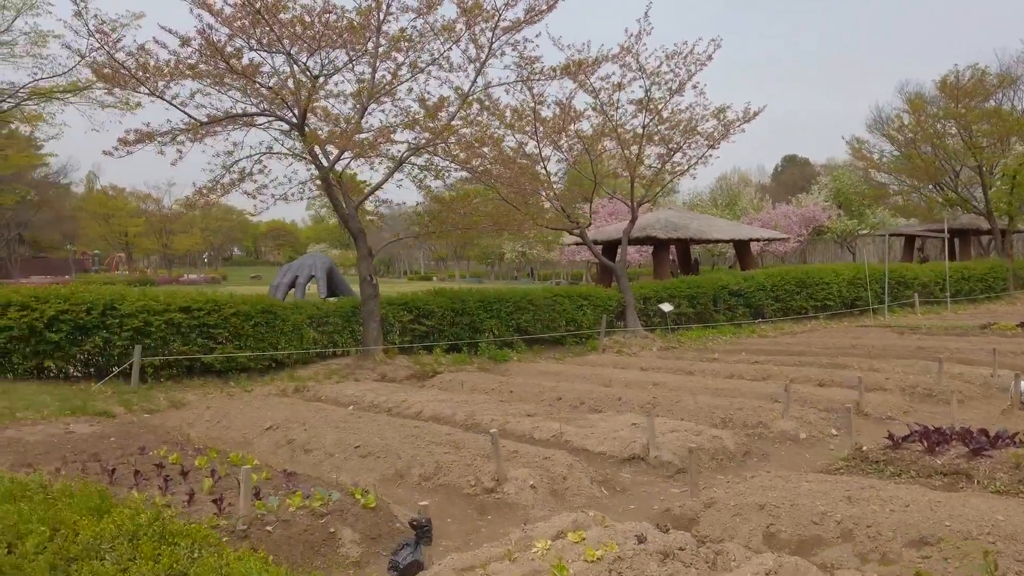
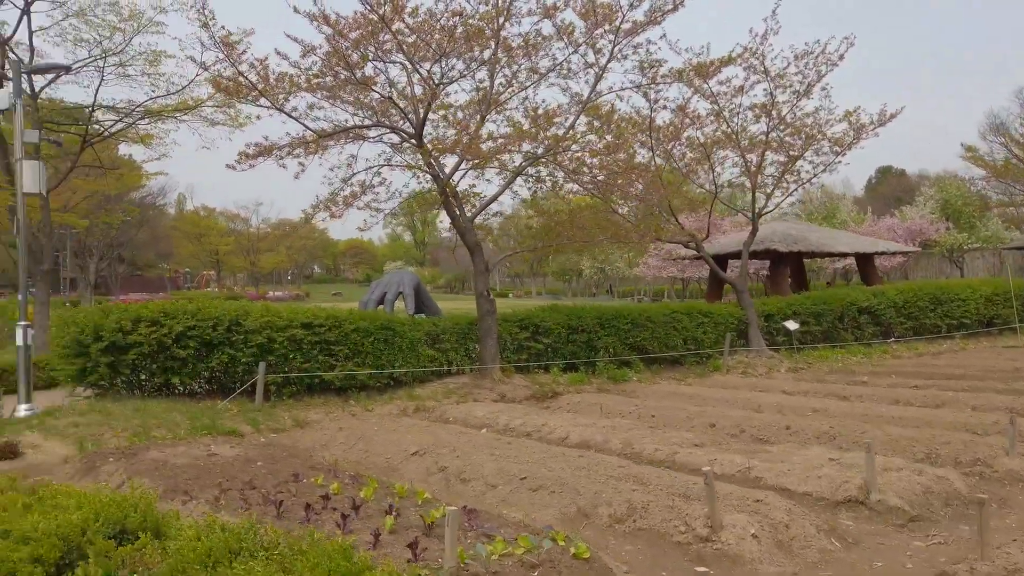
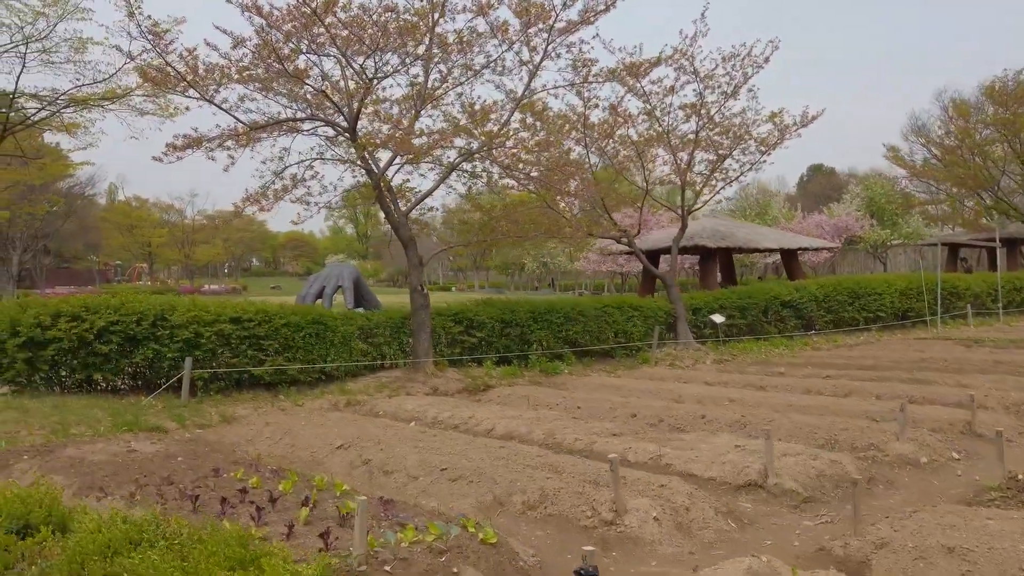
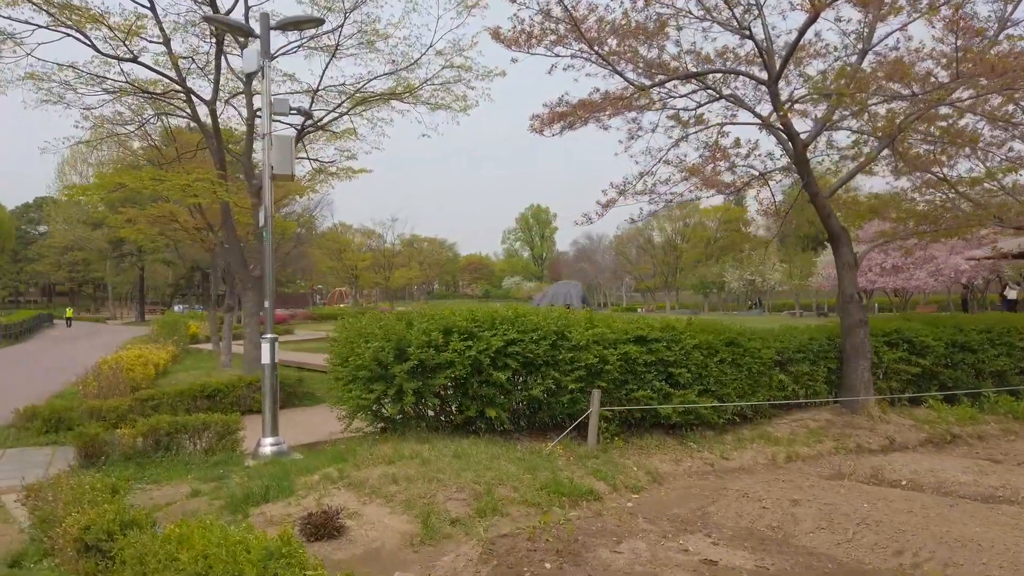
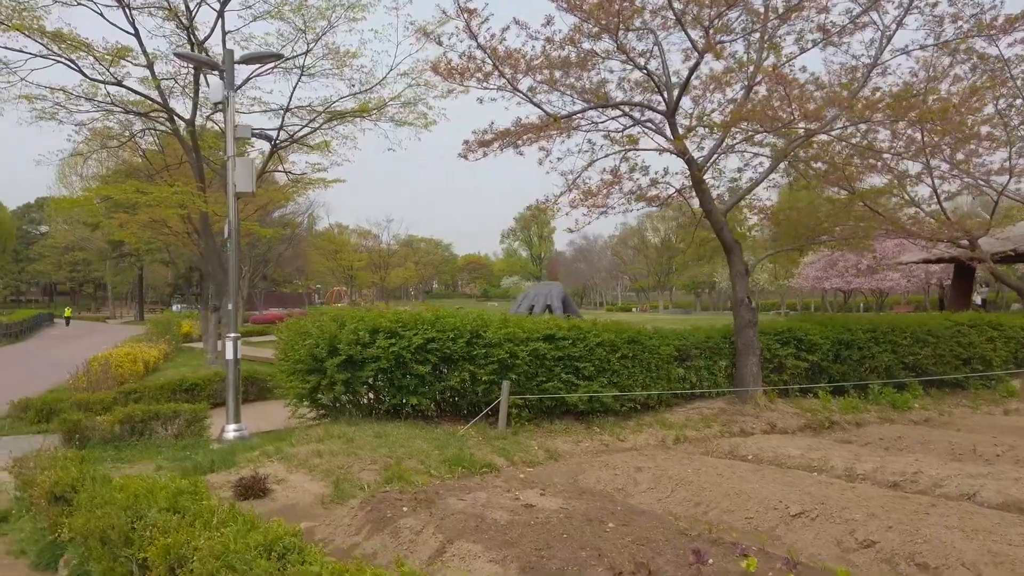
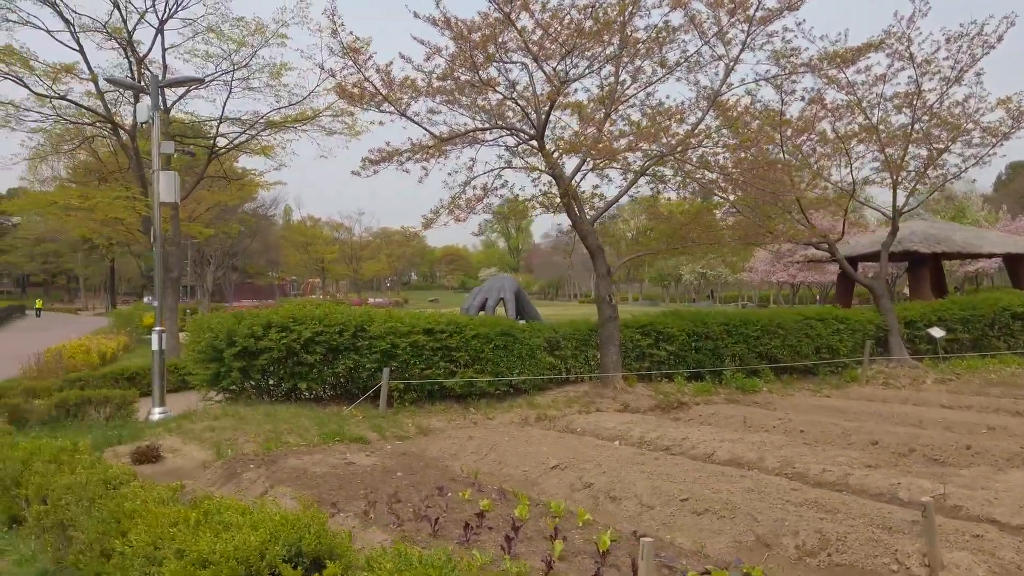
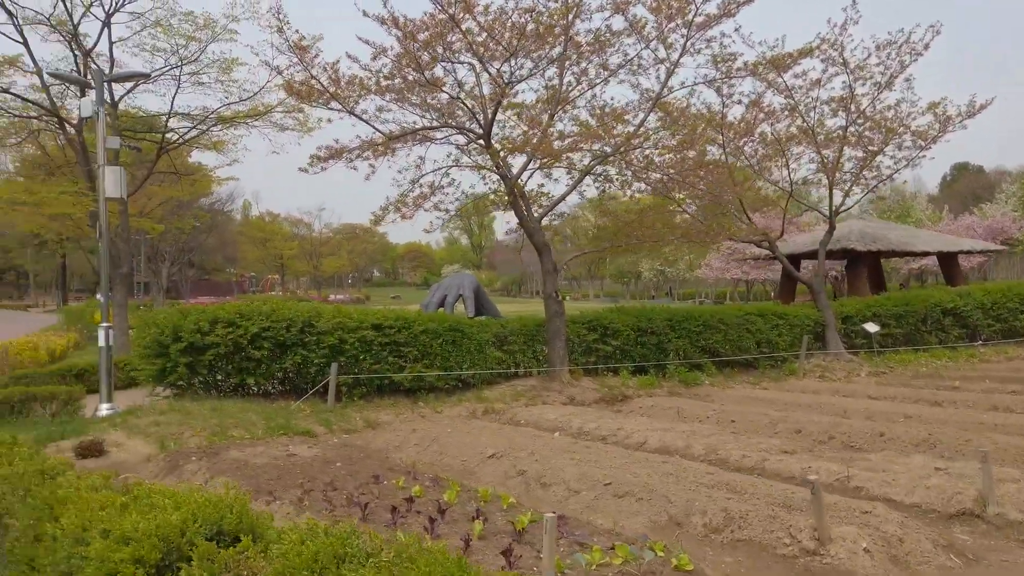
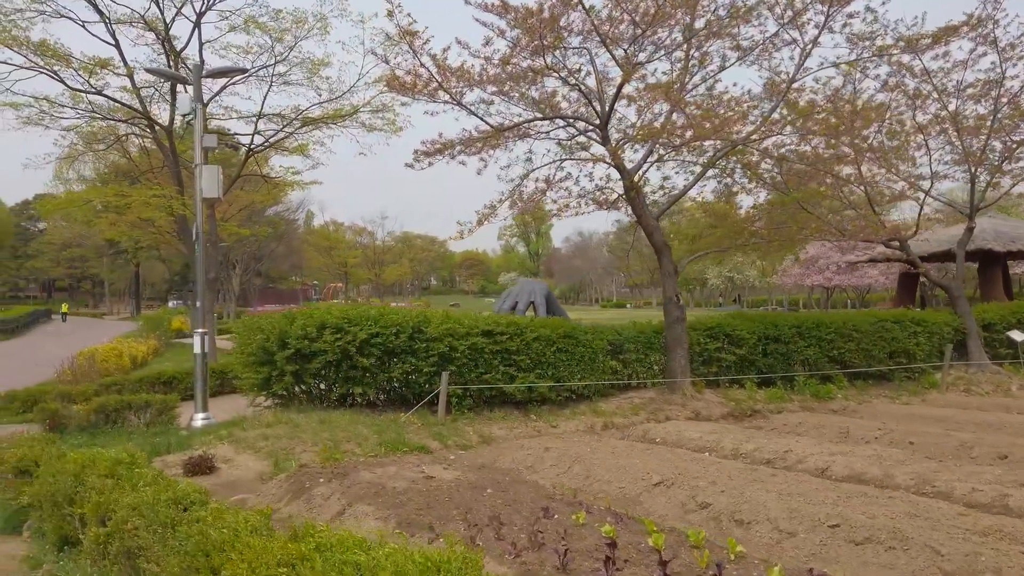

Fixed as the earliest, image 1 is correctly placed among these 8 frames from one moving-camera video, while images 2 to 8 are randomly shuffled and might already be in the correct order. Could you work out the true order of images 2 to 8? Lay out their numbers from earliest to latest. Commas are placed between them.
3, 2, 7, 6, 8, 5, 4
